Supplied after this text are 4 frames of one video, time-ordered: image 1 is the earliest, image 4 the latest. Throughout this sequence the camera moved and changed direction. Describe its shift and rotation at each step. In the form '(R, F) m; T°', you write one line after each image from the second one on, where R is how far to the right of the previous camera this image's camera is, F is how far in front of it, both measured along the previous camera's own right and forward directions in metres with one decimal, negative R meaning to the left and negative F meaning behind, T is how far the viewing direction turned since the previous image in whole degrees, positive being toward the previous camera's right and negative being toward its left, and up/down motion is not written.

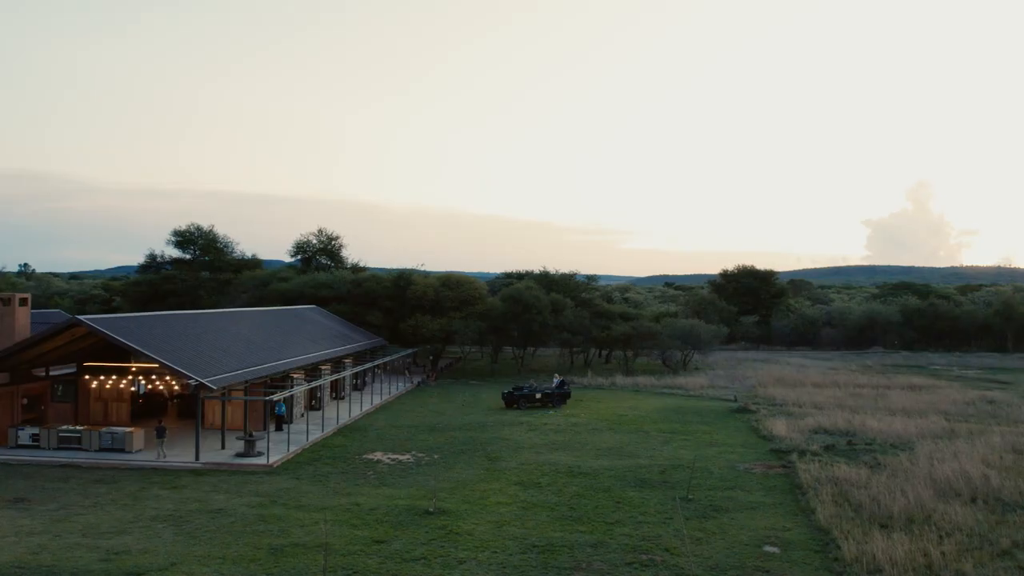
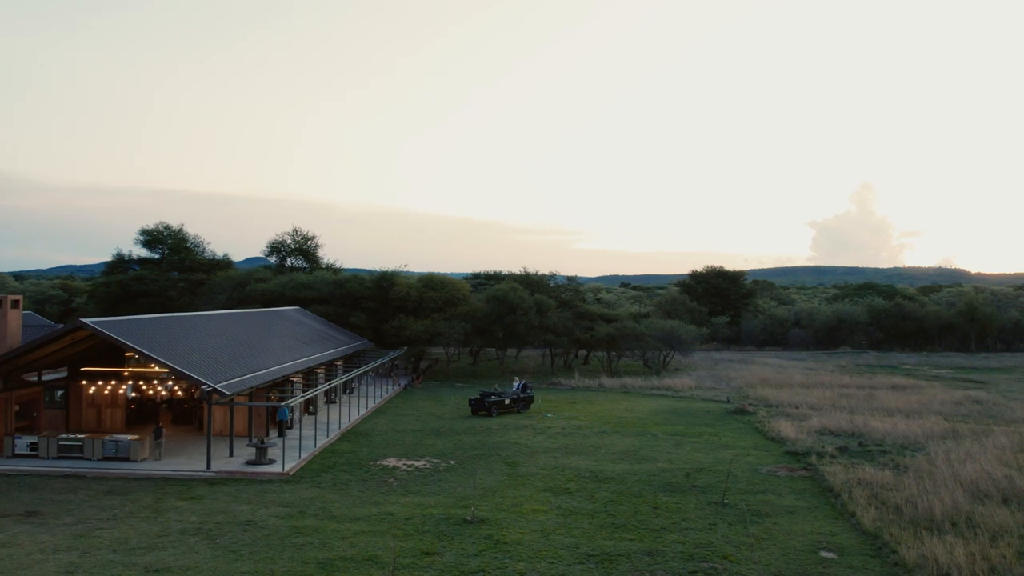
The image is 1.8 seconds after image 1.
(-1.3, +0.3) m; +2°
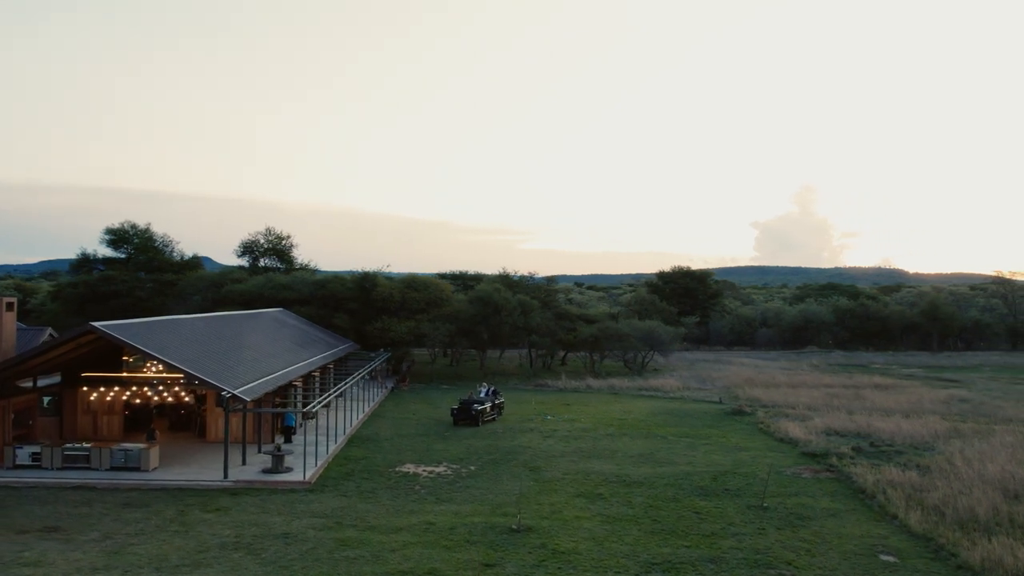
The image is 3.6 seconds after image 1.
(-1.4, +0.3) m; +3°
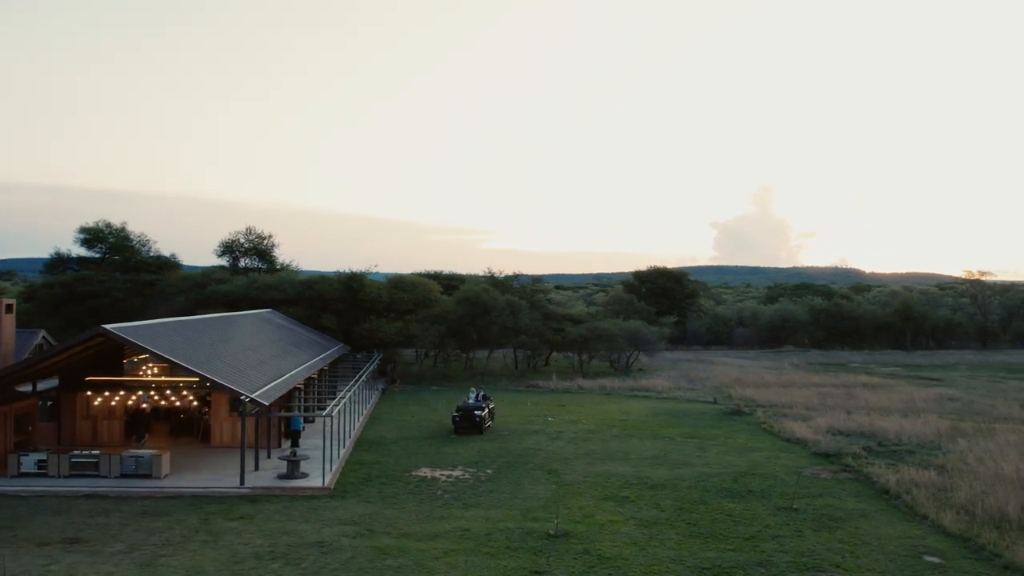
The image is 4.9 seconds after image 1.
(-1.1, +0.2) m; +2°
